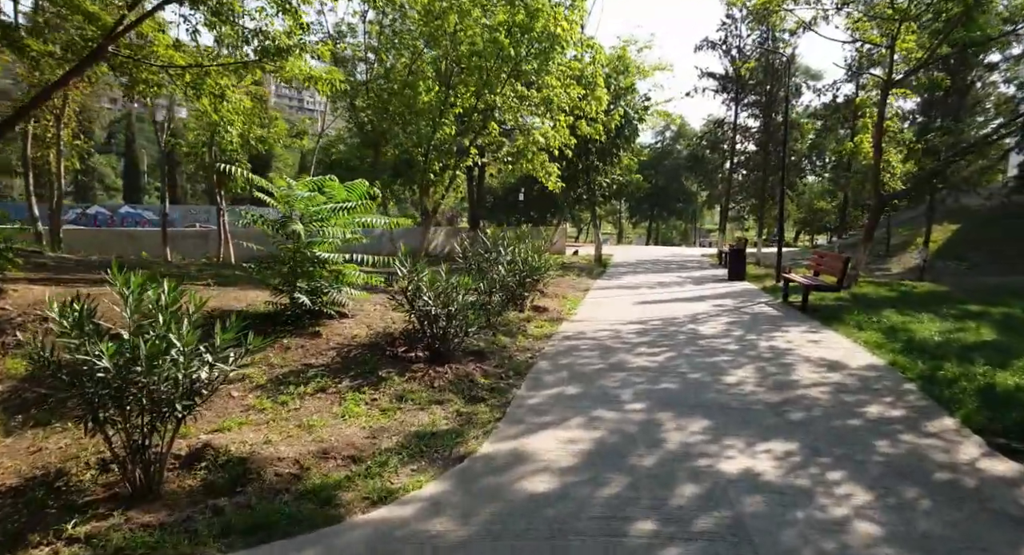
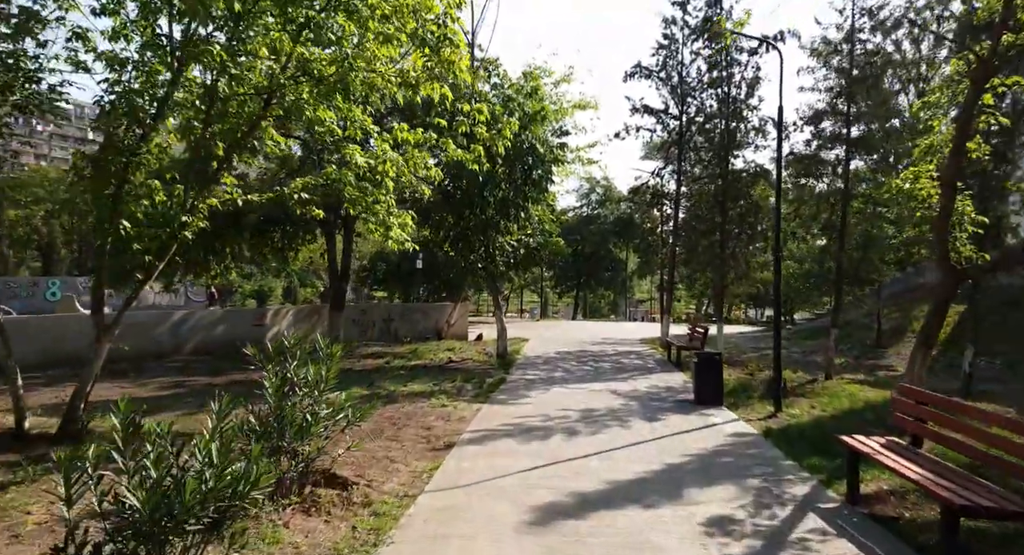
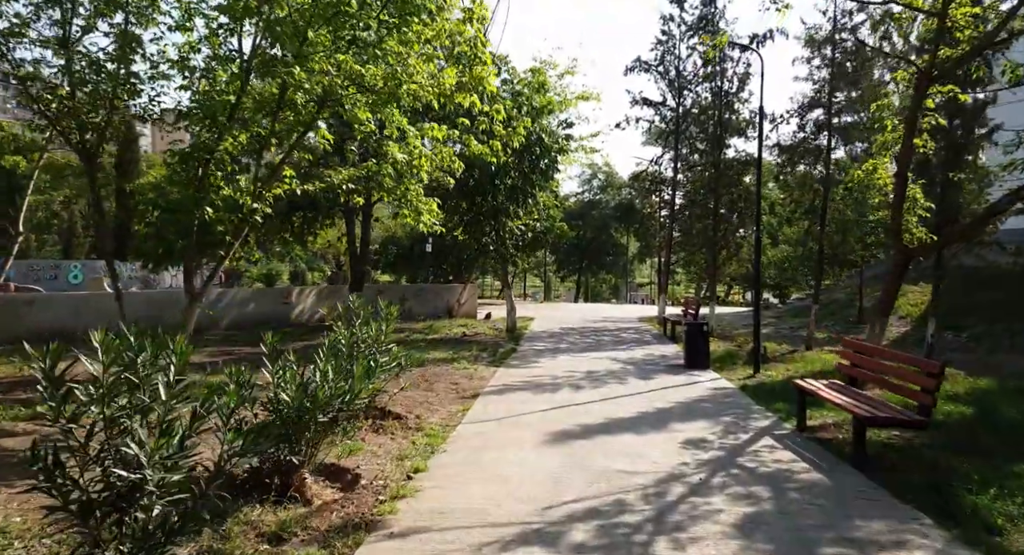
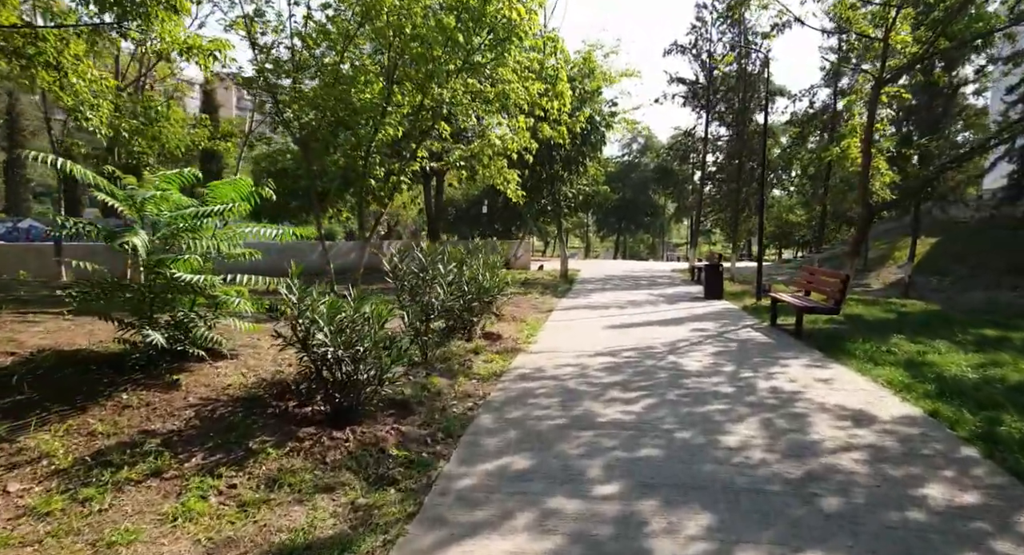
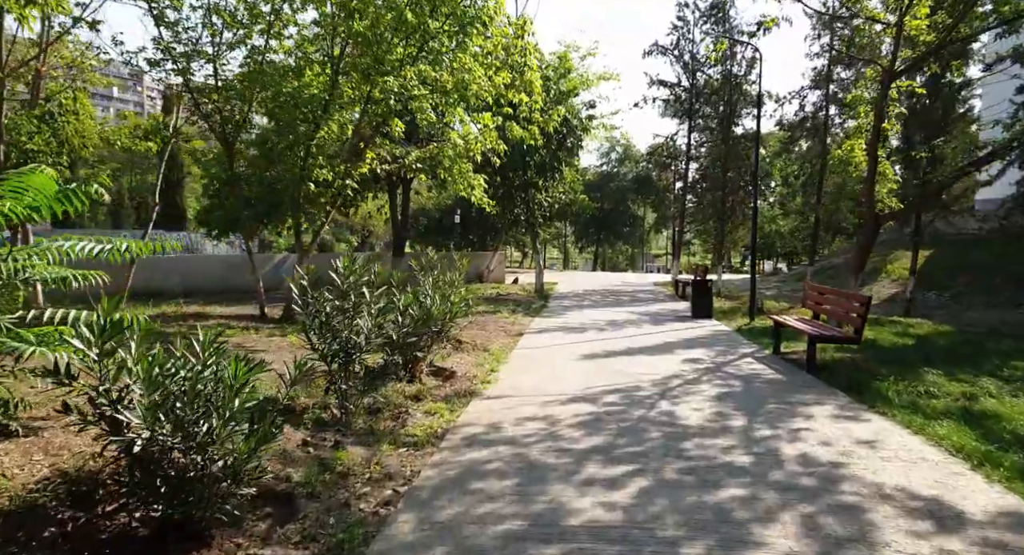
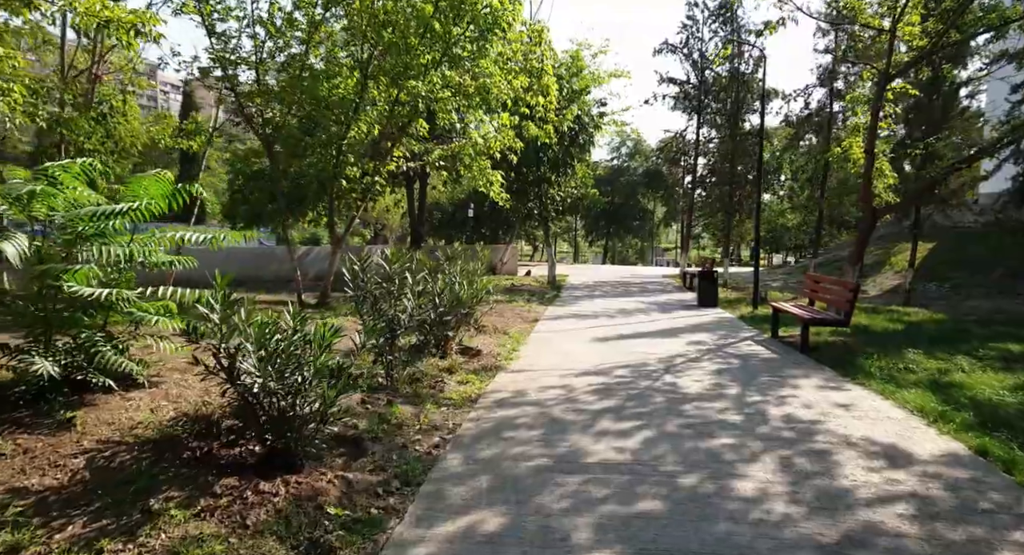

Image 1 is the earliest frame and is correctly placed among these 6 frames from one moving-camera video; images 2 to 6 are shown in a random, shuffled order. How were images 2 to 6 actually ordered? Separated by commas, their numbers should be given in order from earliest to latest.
4, 6, 5, 3, 2
